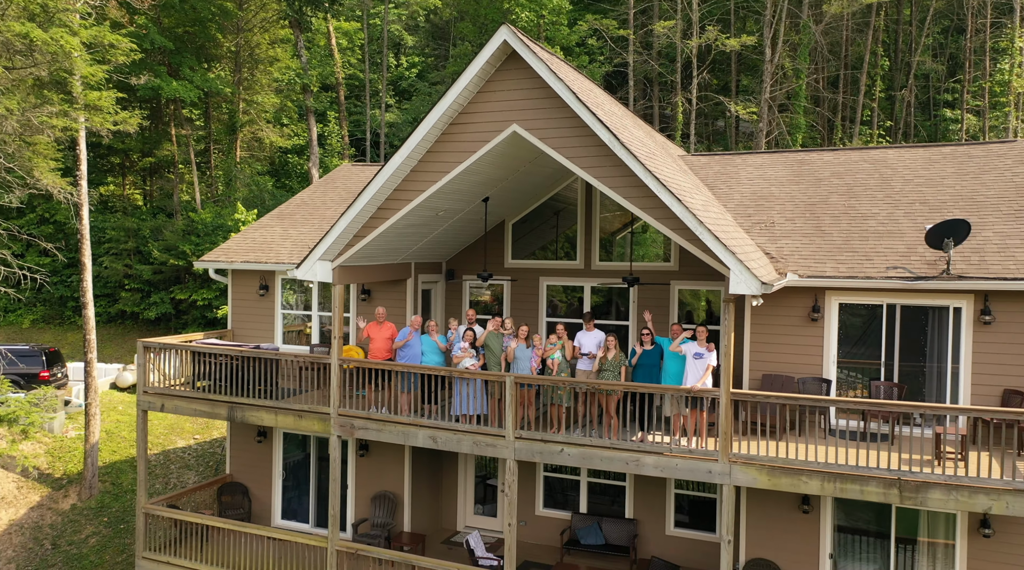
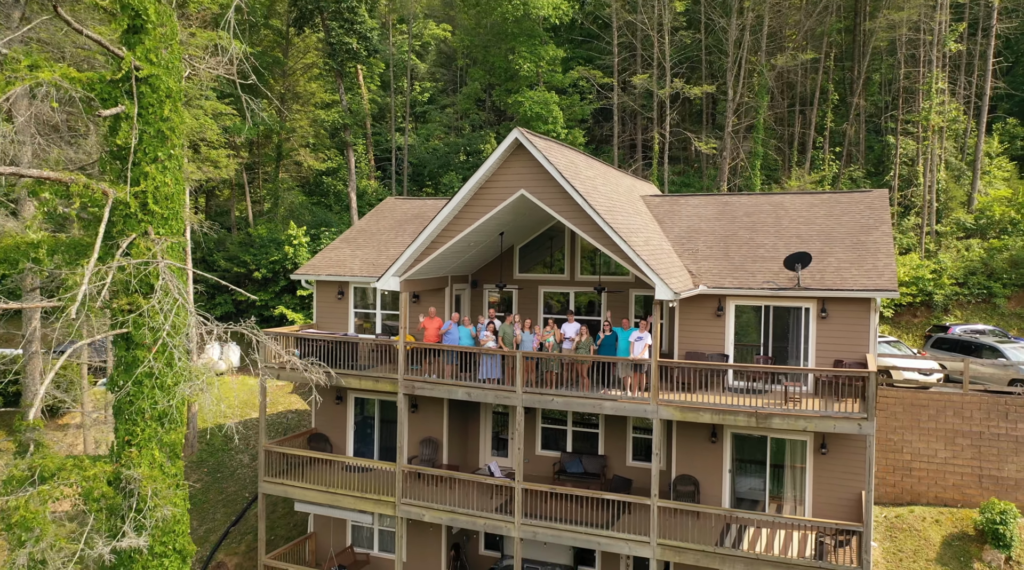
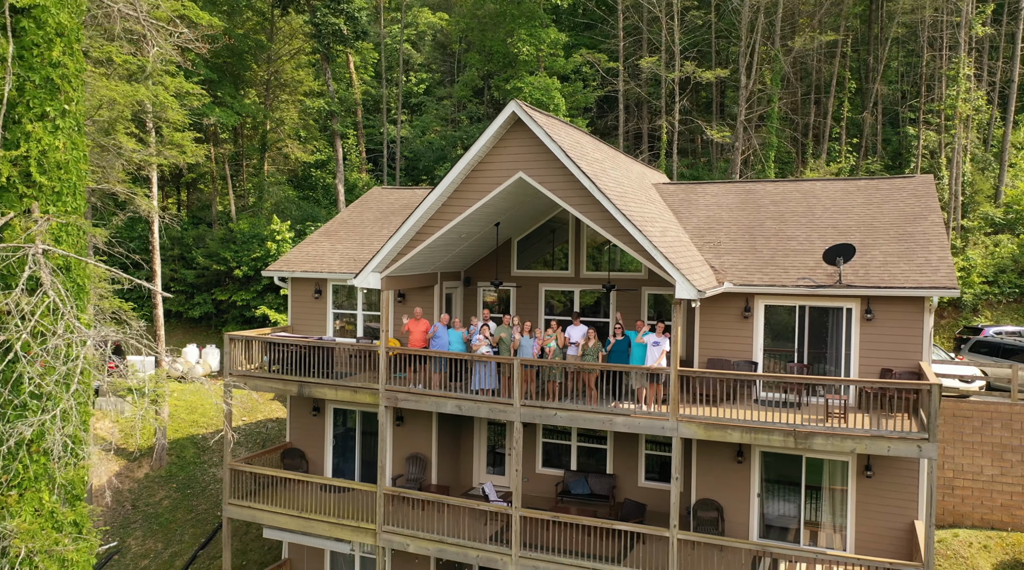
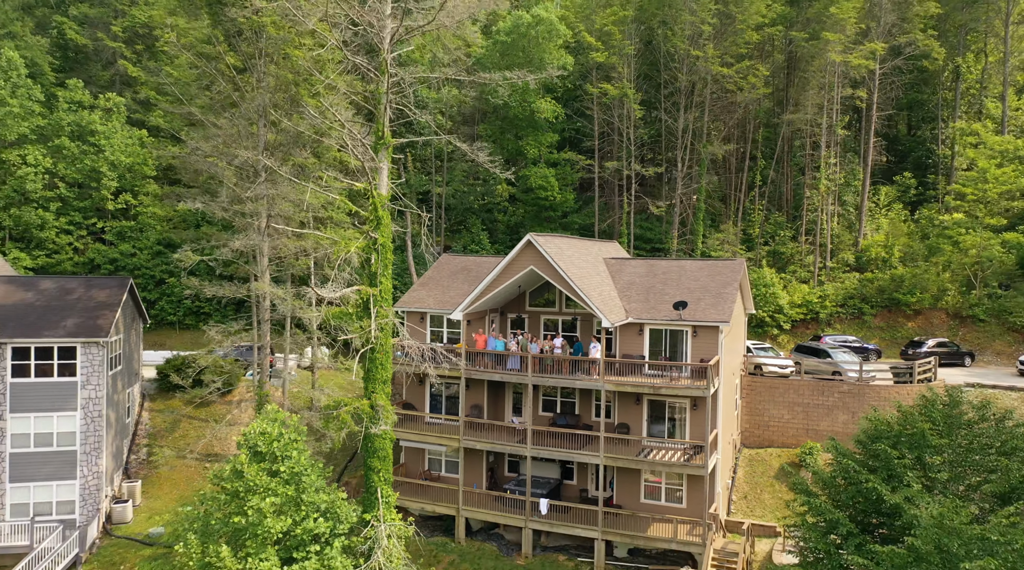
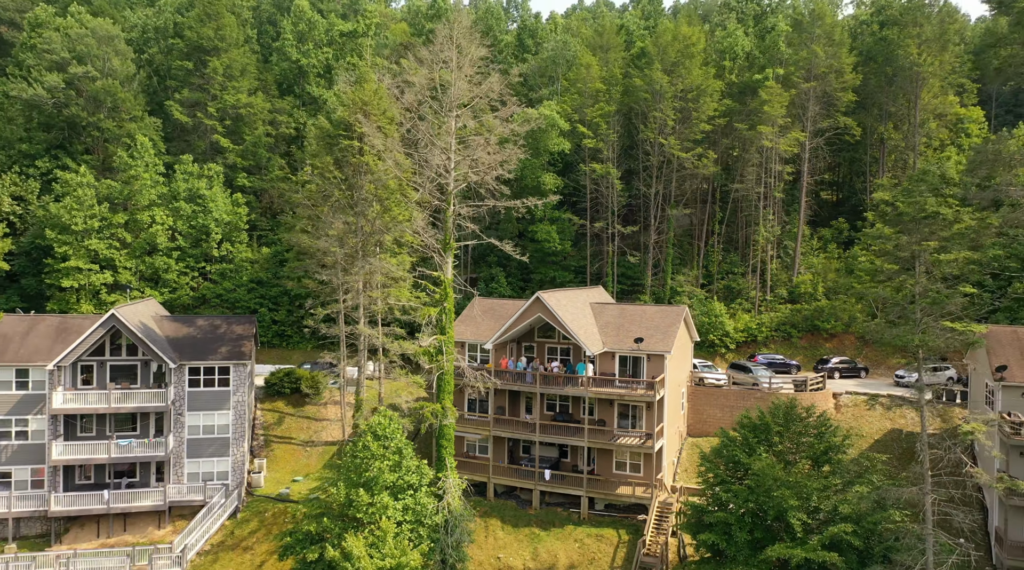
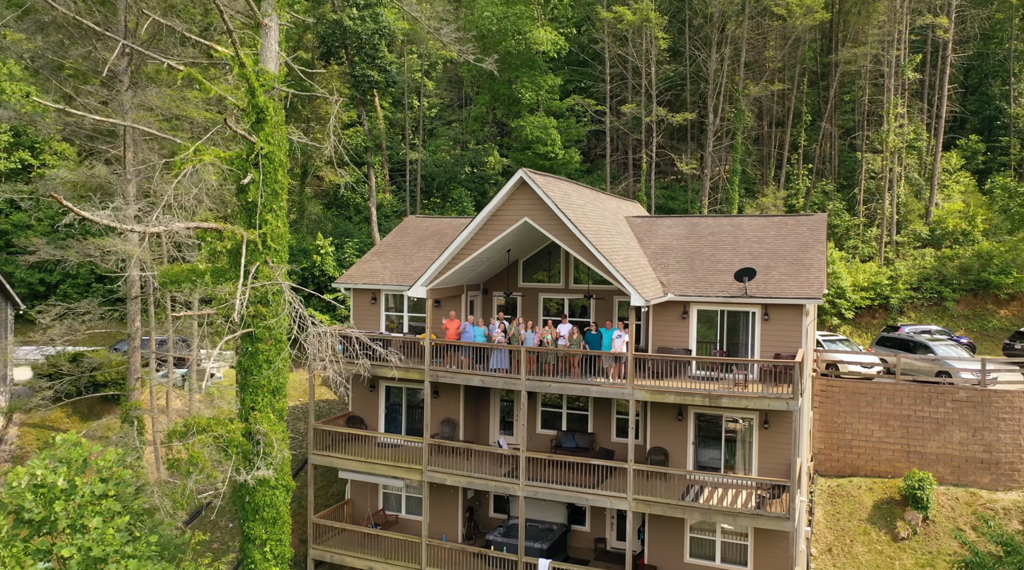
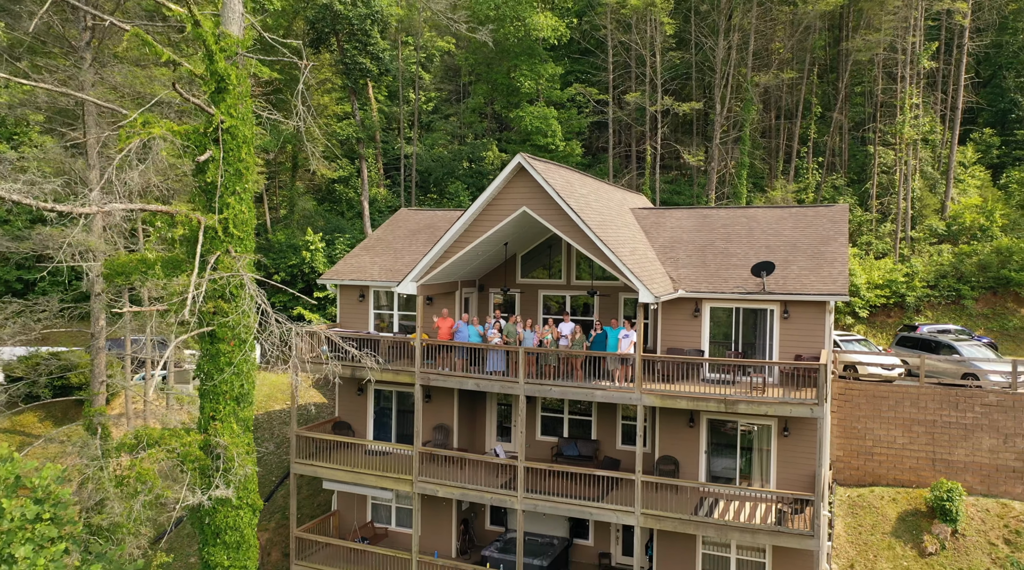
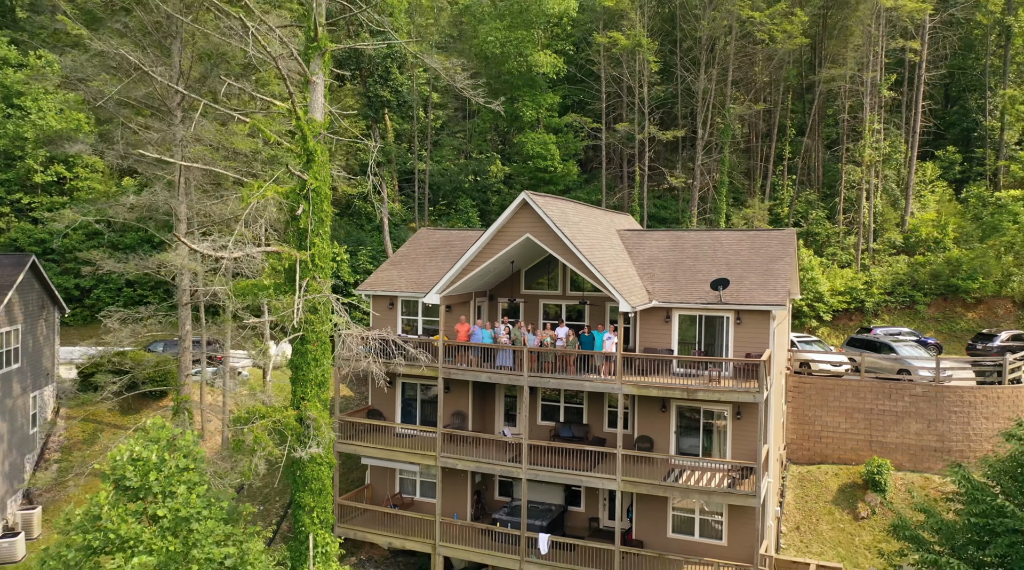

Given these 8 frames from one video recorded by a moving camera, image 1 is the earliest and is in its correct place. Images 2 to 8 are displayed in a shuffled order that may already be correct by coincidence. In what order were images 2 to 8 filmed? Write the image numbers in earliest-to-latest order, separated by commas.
3, 2, 7, 6, 8, 4, 5
